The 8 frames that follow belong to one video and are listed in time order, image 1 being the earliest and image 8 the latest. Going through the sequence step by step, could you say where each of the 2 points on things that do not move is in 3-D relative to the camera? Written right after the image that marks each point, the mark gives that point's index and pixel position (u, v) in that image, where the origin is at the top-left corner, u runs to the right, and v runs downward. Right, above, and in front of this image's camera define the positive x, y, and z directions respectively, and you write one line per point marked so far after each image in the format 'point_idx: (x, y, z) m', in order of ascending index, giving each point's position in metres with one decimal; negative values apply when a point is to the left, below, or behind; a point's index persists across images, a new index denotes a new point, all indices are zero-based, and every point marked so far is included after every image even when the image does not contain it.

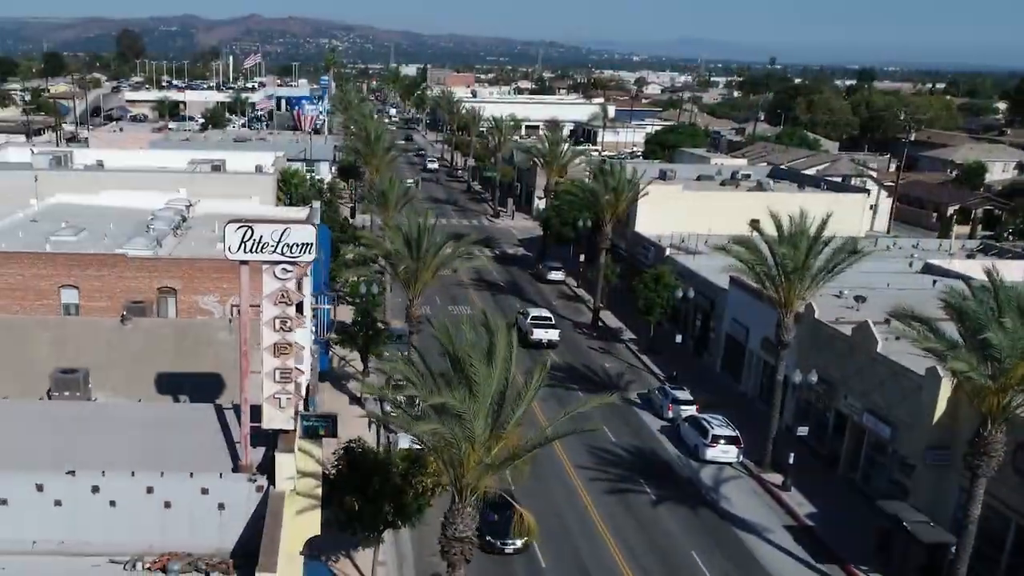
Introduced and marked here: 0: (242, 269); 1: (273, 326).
0: (-3.9, +0.3, +14.6) m
1: (-3.5, -0.5, +14.7) m
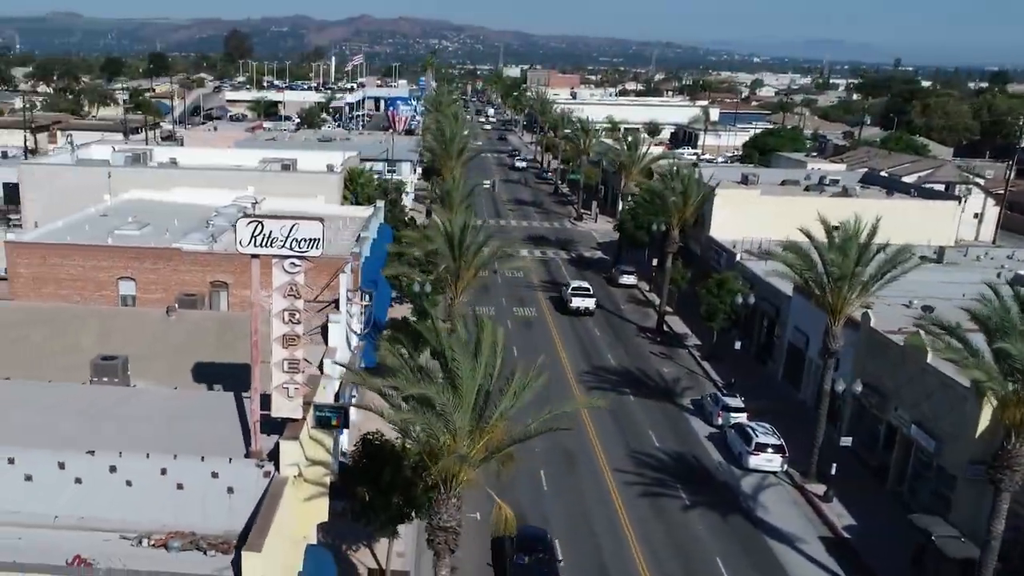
0: (-3.9, +0.4, +15.2) m
1: (-3.5, -0.4, +15.3) m
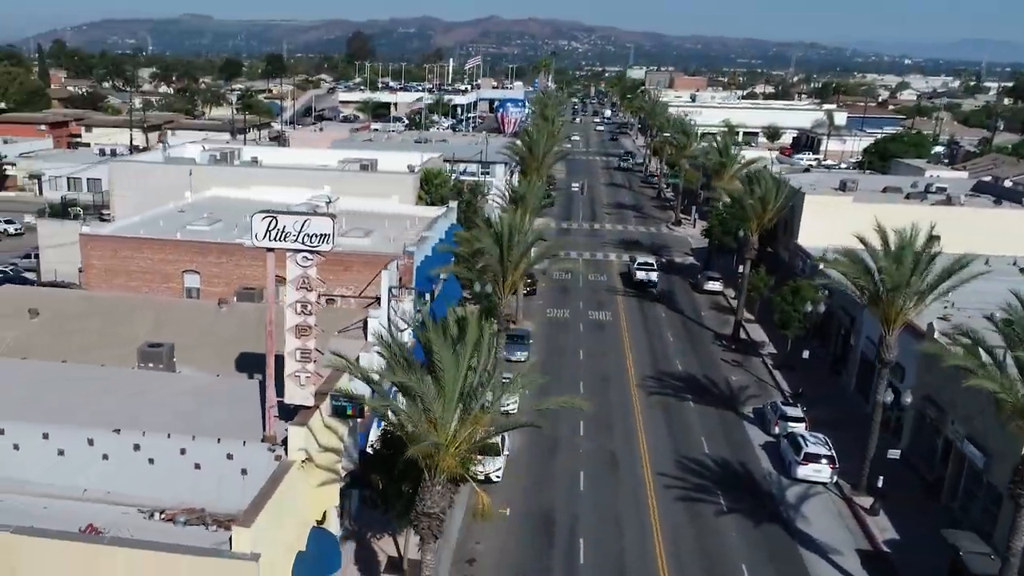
0: (-3.8, +0.5, +16.0) m
1: (-3.4, -0.3, +16.0) m
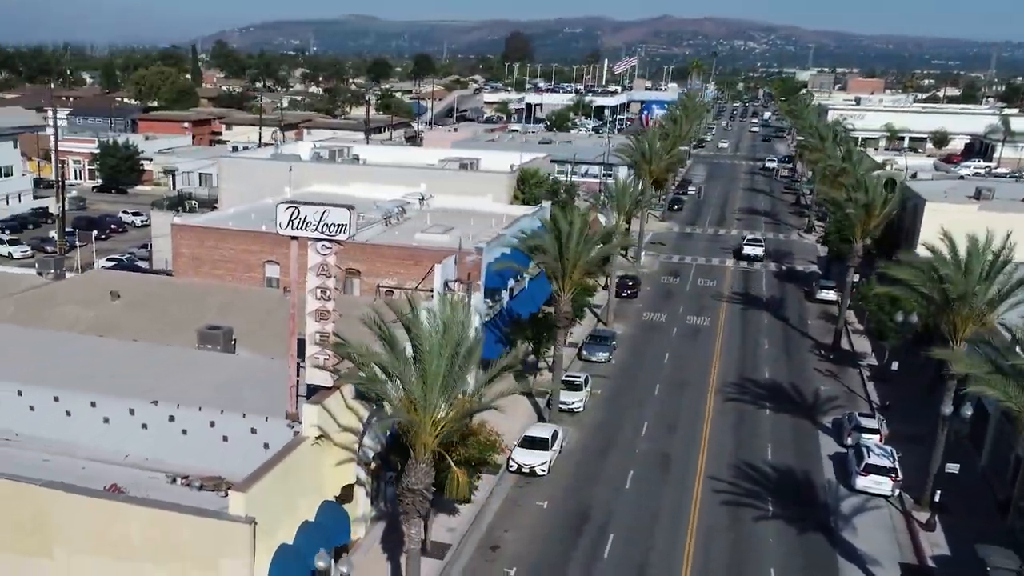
0: (-3.6, +0.7, +17.0) m
1: (-3.3, -0.1, +17.0) m
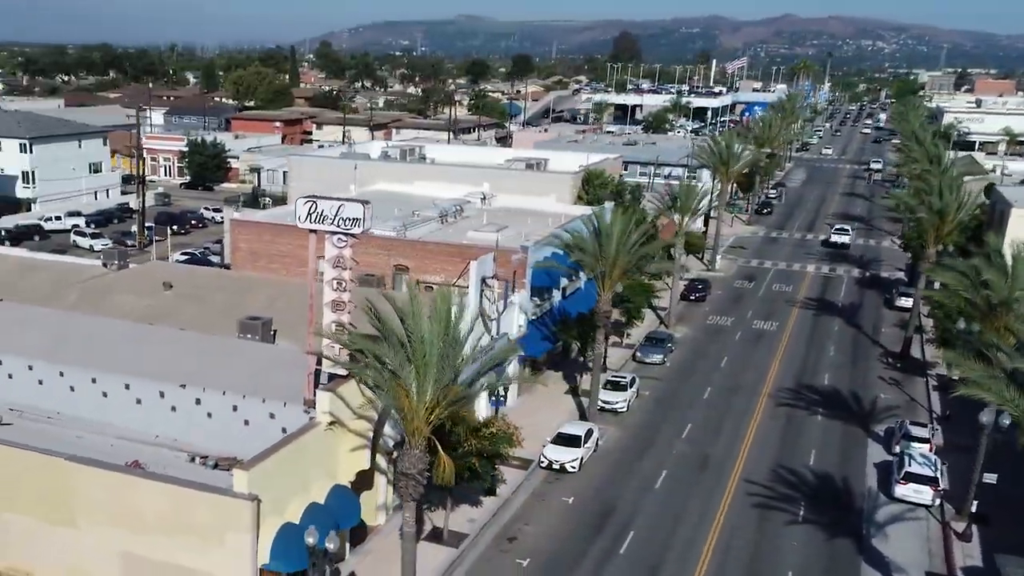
0: (-3.4, +0.9, +17.7) m
1: (-3.1, +0.1, +17.6) m
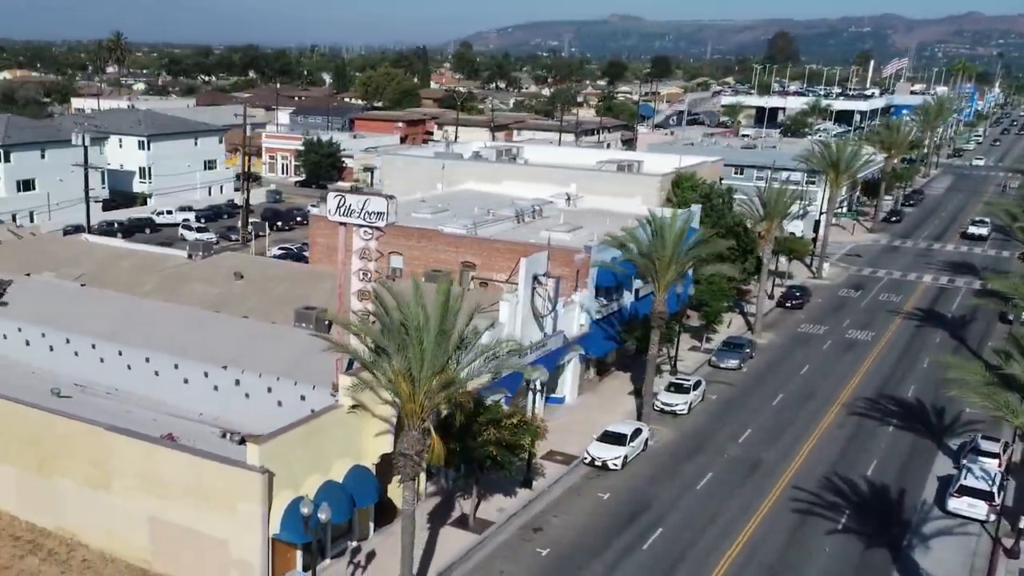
0: (-3.1, +1.1, +18.6) m
1: (-2.7, +0.2, +18.5) m
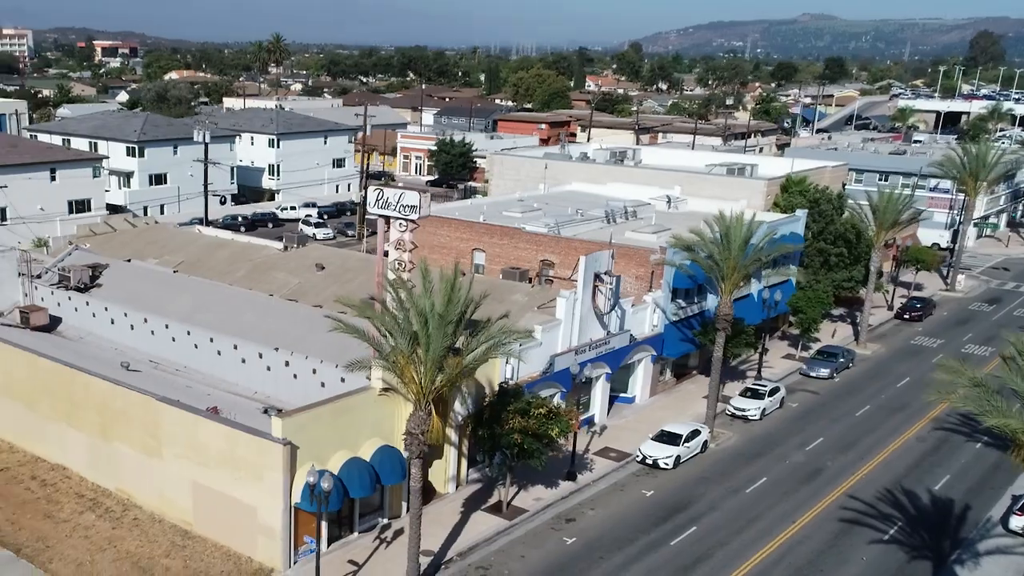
0: (-2.5, +1.2, +19.7) m
1: (-2.2, +0.4, +19.6) m
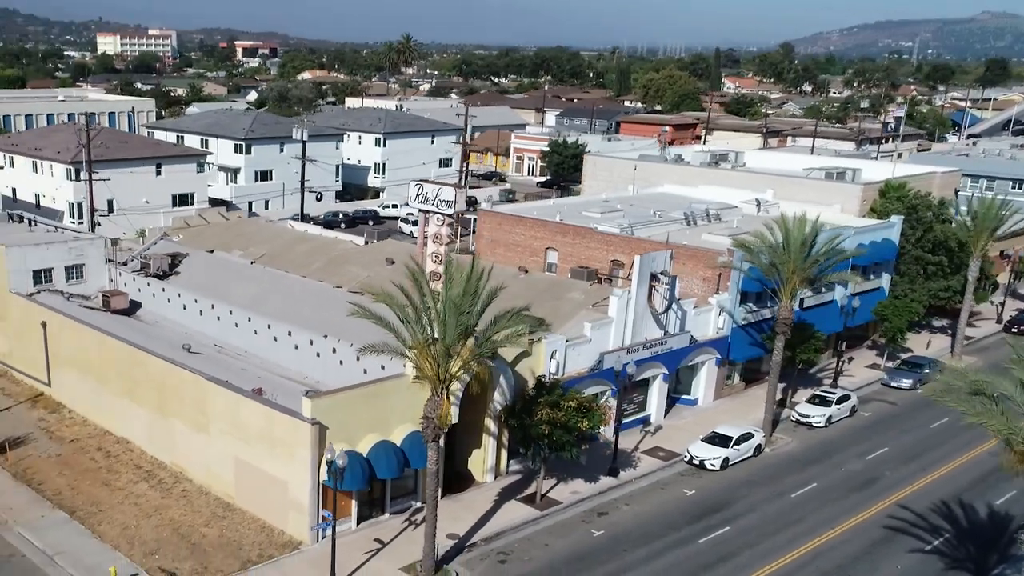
0: (-1.8, +1.4, +20.6) m
1: (-1.6, +0.5, +20.4) m
